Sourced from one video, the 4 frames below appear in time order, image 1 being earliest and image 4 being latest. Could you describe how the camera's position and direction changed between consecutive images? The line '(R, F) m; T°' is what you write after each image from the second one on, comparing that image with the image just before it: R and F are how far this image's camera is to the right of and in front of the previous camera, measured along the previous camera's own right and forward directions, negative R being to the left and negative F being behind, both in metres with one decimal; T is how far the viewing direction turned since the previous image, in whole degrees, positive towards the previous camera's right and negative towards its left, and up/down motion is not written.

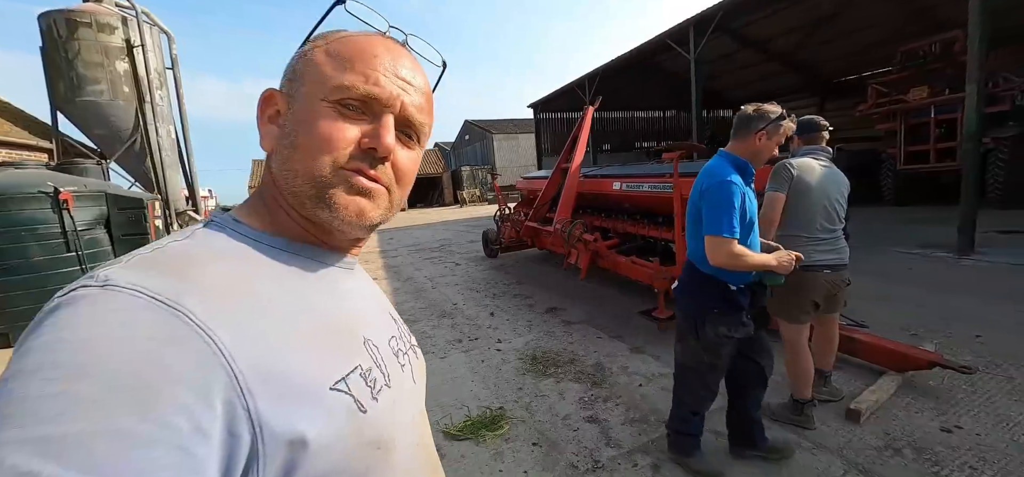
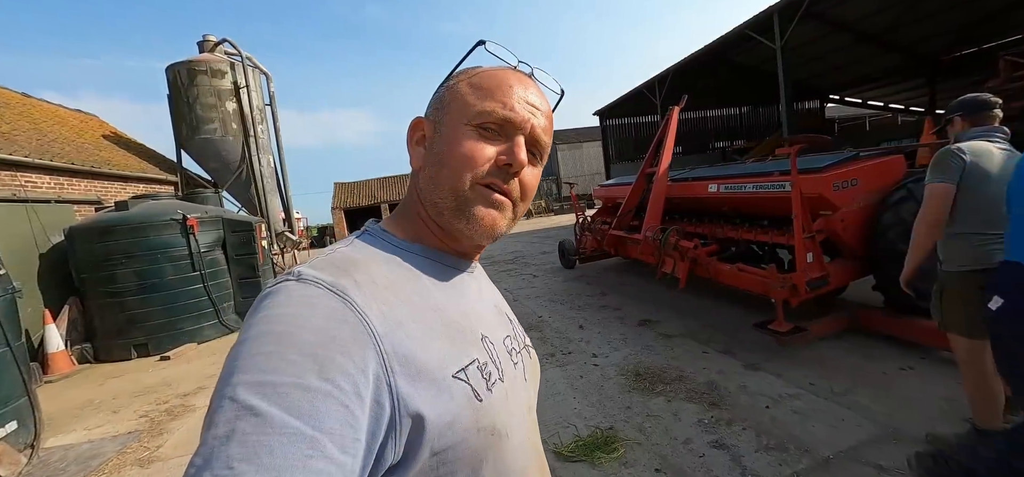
(-0.3, +0.1) m; -9°
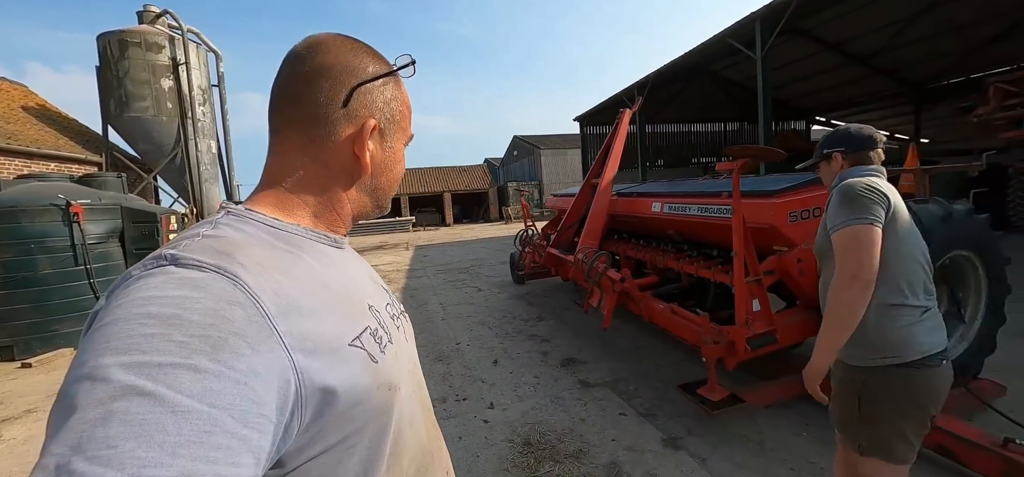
(+0.7, +0.7) m; +1°
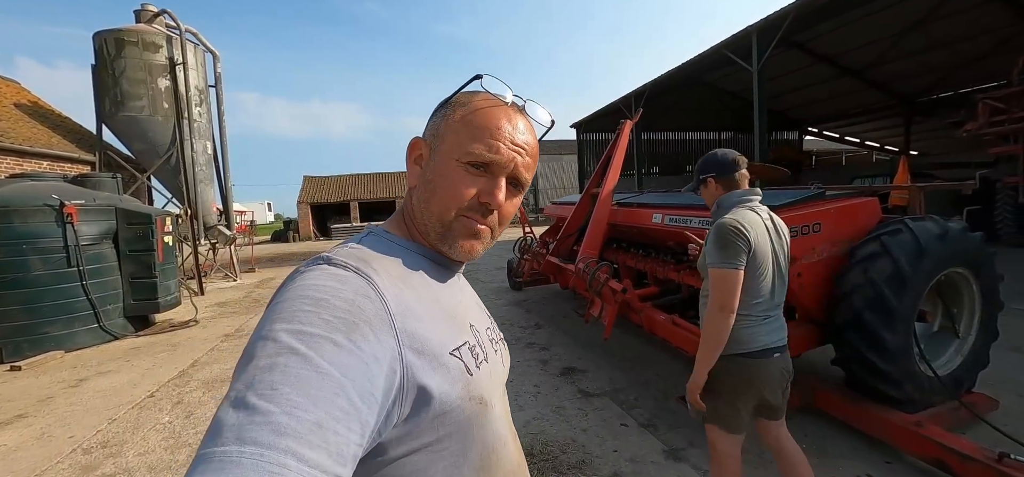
(-0.1, 0.0) m; +1°
